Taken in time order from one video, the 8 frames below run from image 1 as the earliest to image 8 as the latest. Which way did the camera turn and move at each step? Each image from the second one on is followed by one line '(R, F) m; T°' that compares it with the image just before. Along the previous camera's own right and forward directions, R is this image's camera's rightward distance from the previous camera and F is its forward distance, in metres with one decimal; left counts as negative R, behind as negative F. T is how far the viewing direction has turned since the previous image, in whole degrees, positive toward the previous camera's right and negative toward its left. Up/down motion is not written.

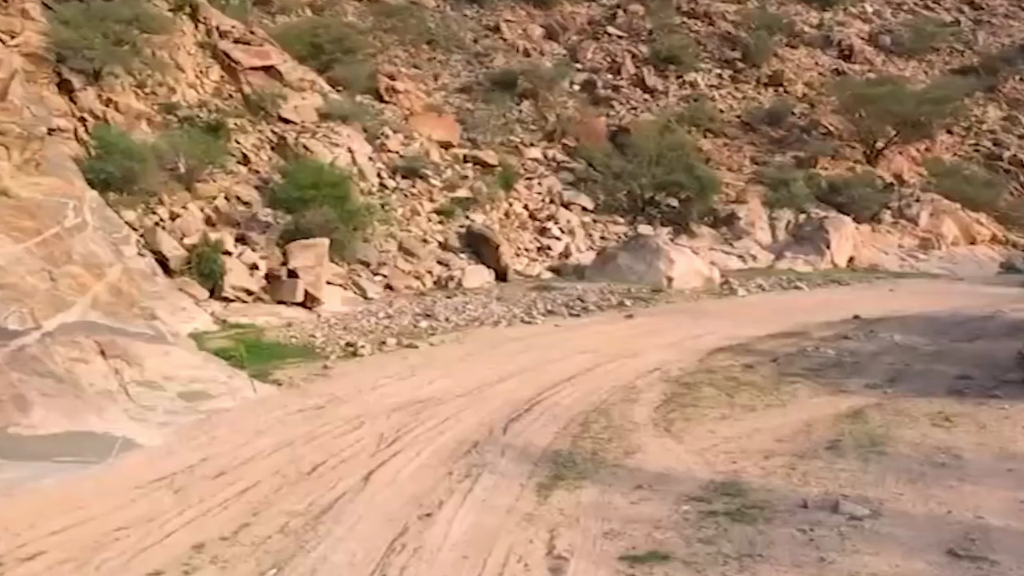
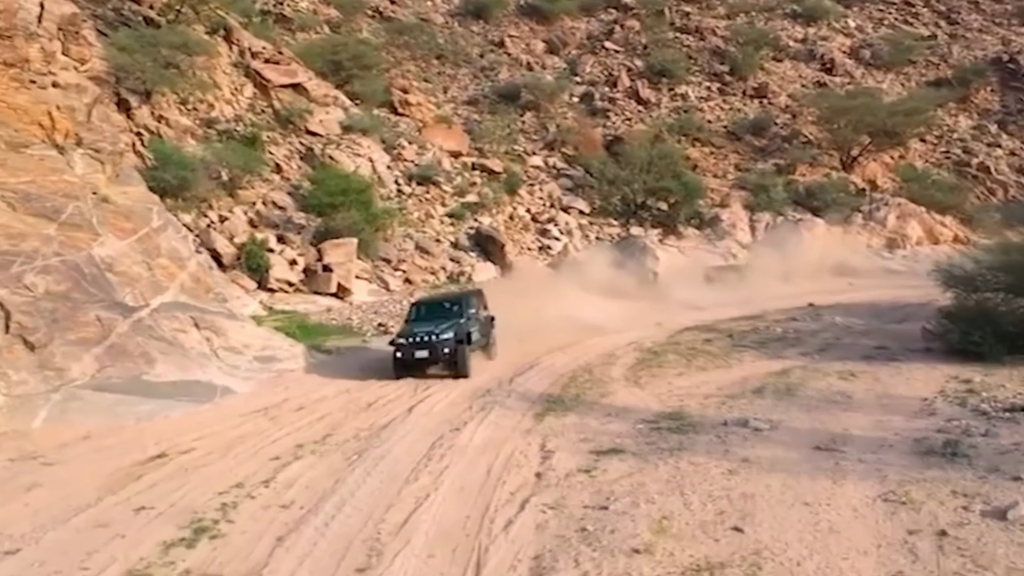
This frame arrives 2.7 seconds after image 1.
(0.0, -3.8) m; 0°
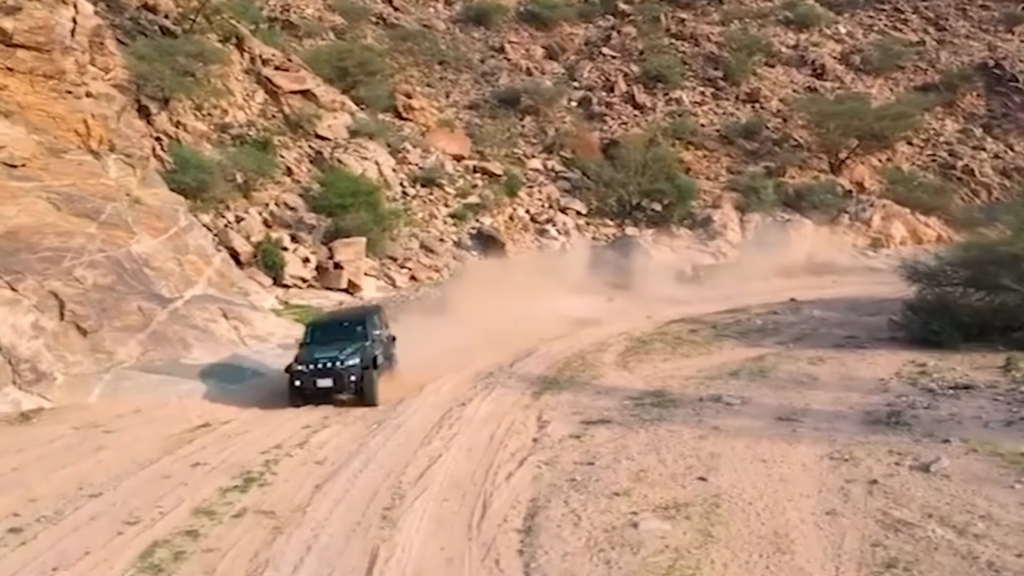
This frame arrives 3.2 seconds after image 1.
(0.0, -1.7) m; 0°
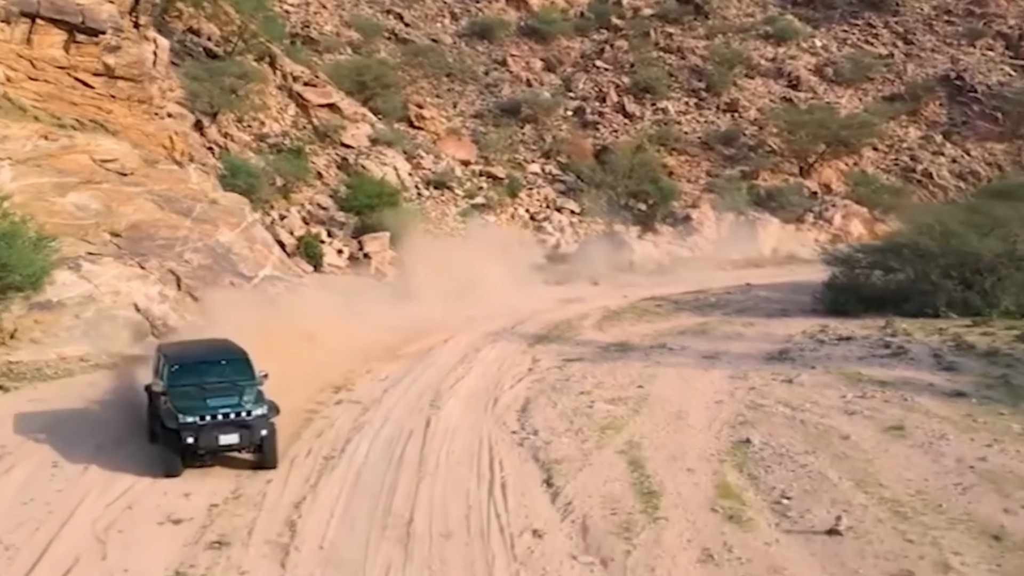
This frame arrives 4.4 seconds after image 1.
(0.0, -5.5) m; 0°
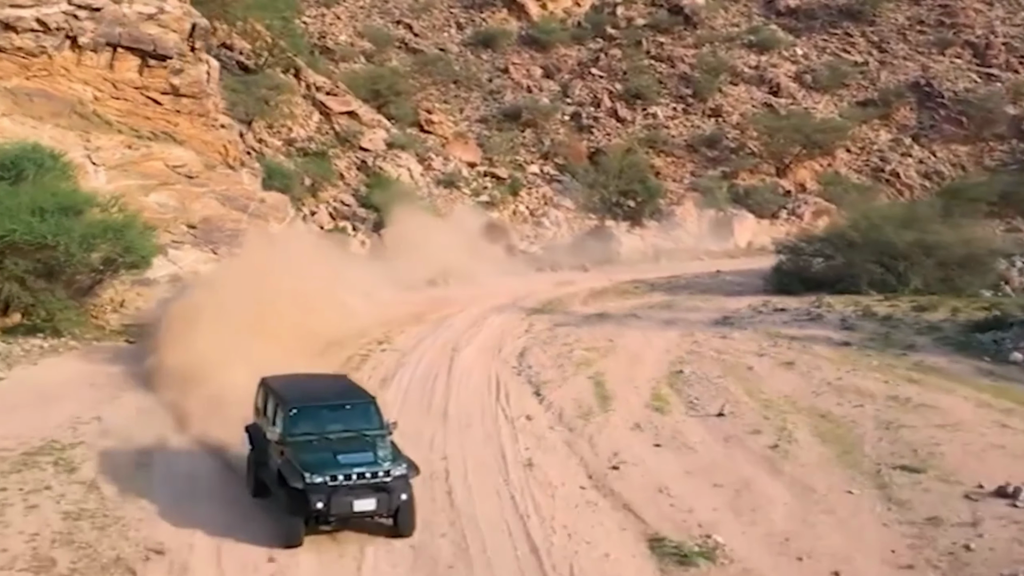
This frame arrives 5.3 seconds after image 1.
(0.0, -5.1) m; 0°
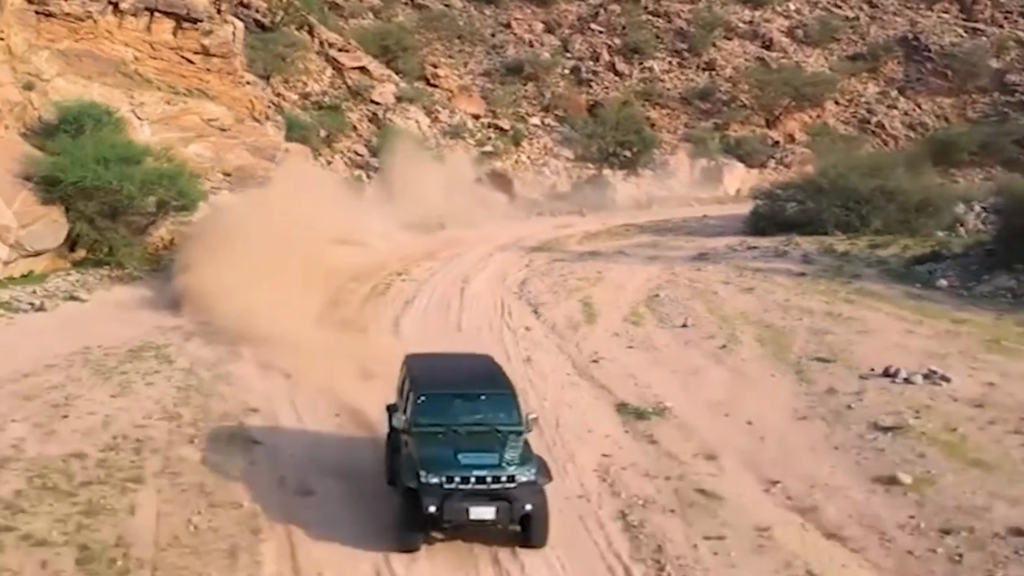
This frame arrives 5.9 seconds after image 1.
(0.0, -3.2) m; 0°
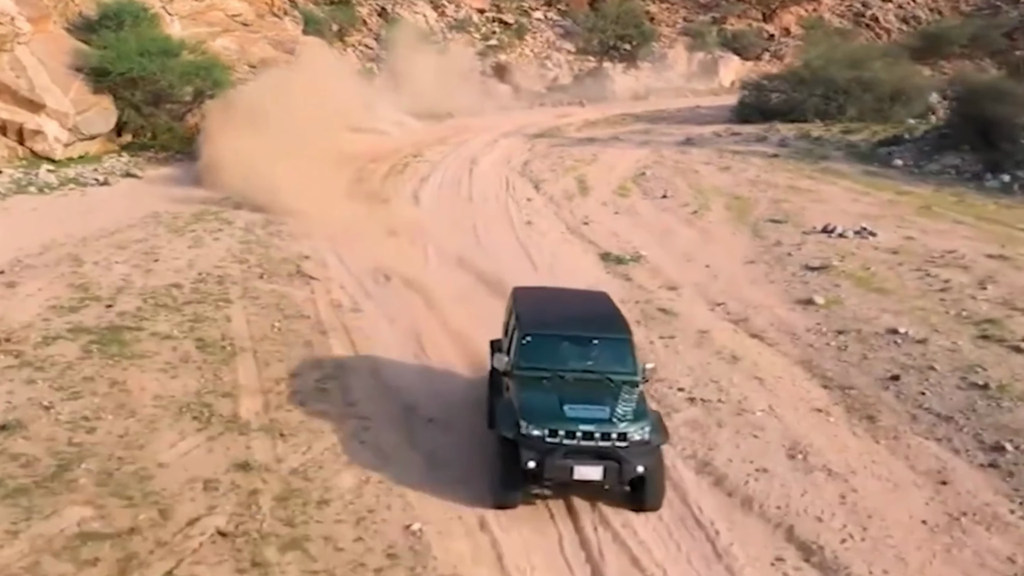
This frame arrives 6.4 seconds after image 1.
(0.0, -2.9) m; 0°
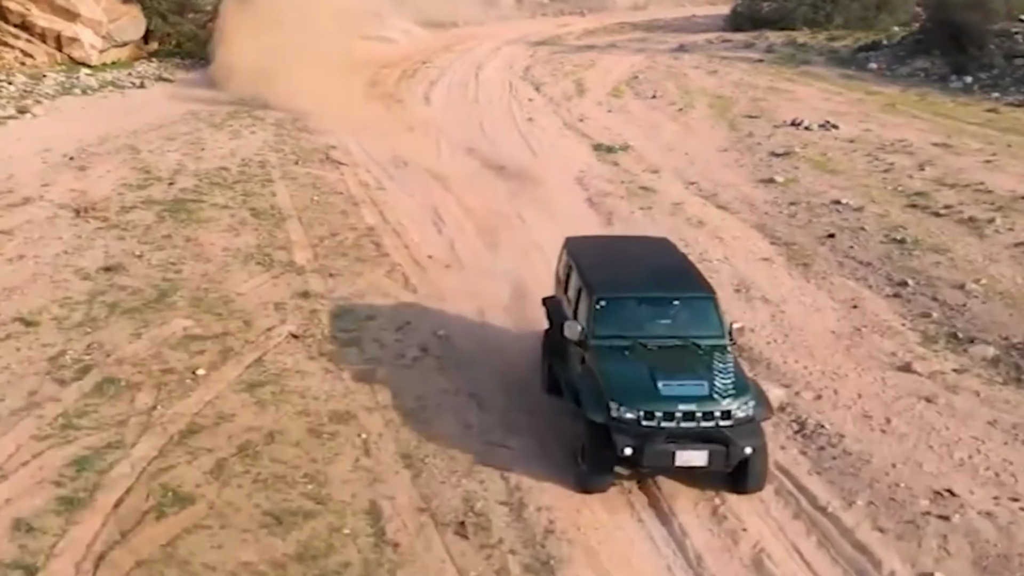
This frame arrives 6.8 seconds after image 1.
(0.0, -2.2) m; 0°
